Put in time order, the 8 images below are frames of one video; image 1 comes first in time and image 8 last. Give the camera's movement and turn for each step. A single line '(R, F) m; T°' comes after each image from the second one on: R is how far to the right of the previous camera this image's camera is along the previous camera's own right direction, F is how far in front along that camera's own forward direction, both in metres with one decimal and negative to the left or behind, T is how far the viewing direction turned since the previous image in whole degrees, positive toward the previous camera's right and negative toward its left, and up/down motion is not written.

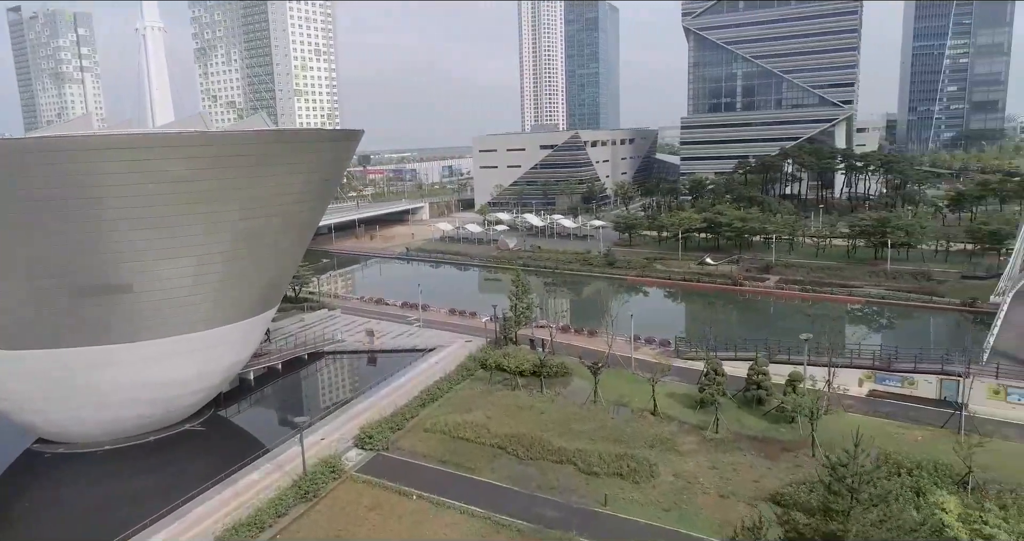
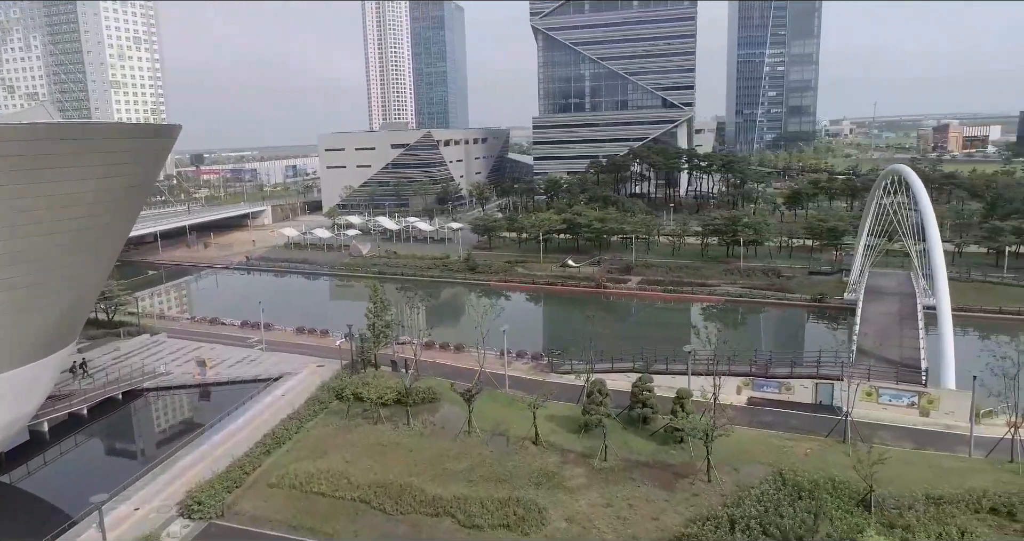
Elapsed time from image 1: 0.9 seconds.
(-0.1, +1.6) m; +12°
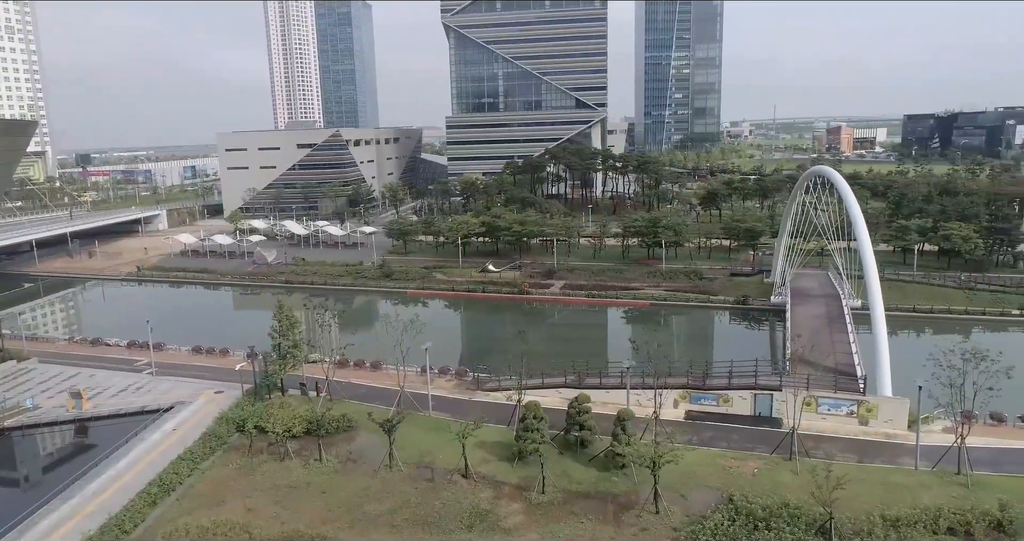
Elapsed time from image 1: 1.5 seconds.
(-0.1, +1.1) m; +7°
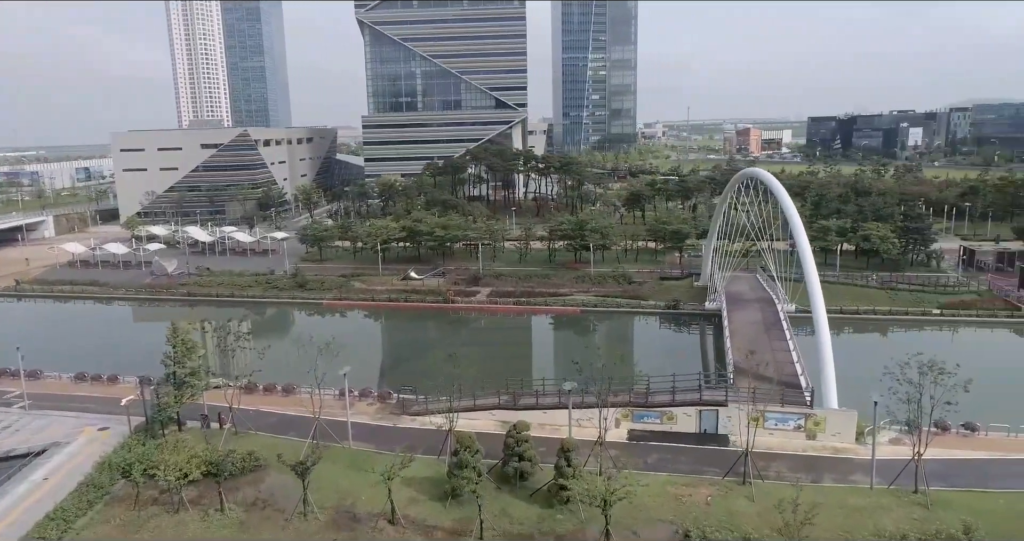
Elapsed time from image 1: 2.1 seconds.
(-0.1, +1.1) m; +6°
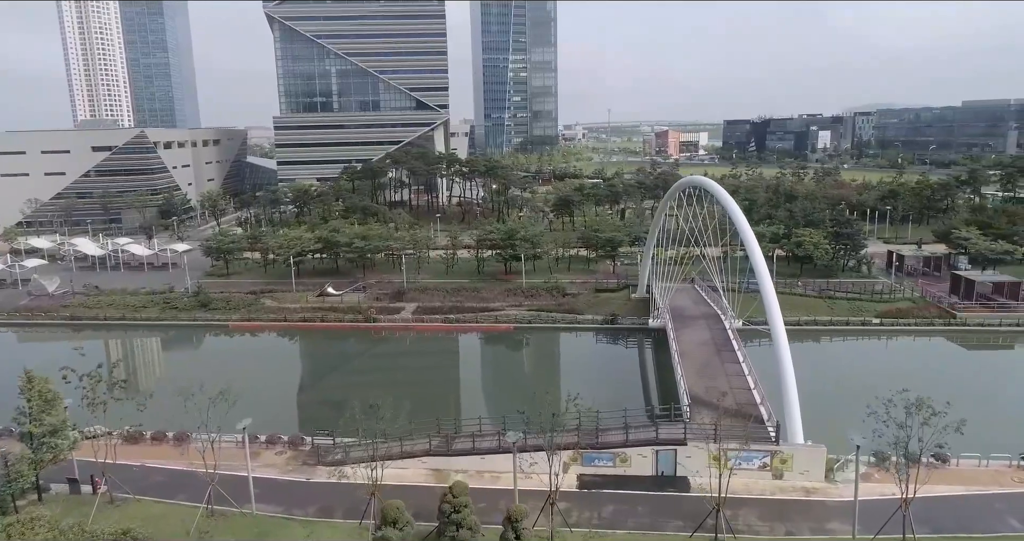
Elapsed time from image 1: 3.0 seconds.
(-0.1, +1.6) m; +6°
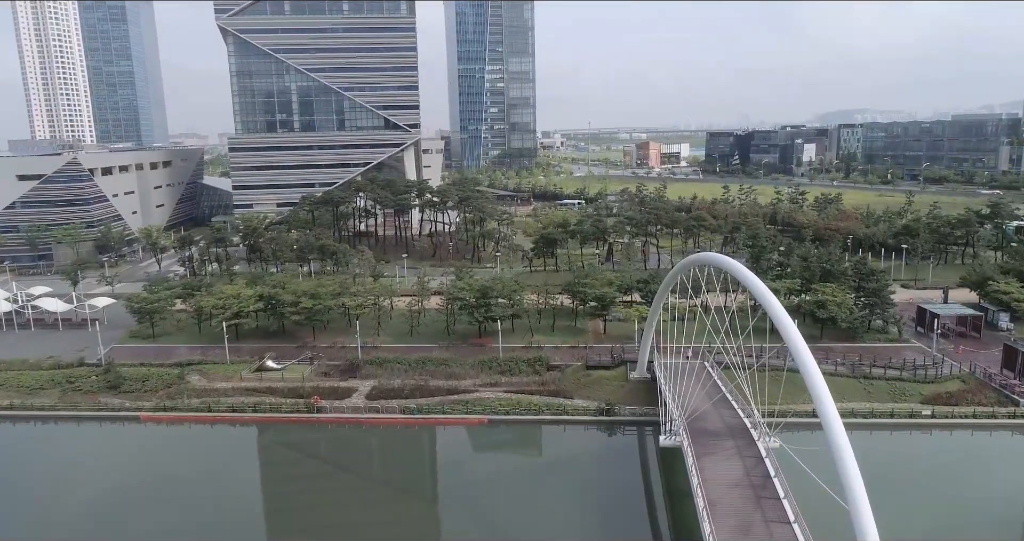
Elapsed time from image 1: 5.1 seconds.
(+0.1, +3.6) m; +2°
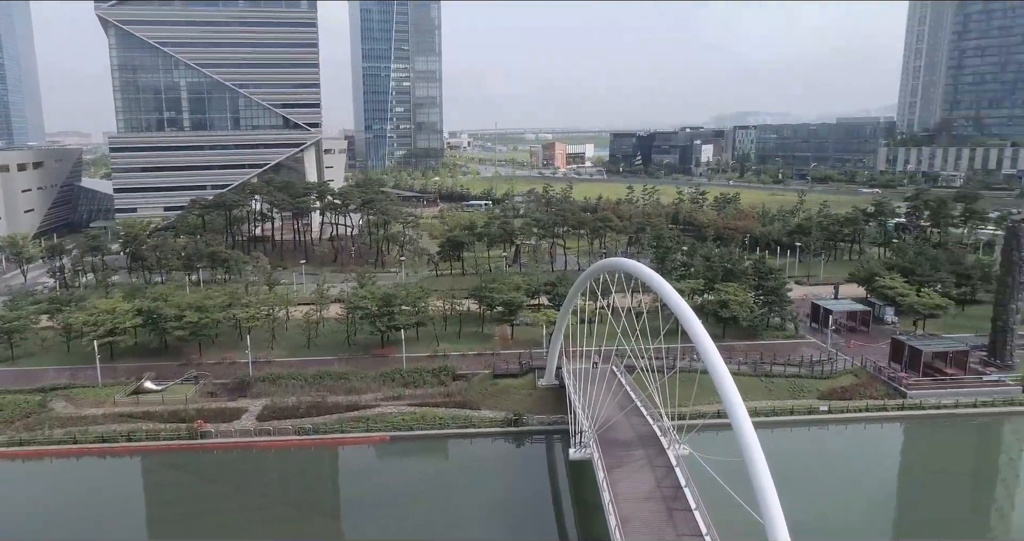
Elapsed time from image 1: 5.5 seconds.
(+0.2, +0.7) m; +7°
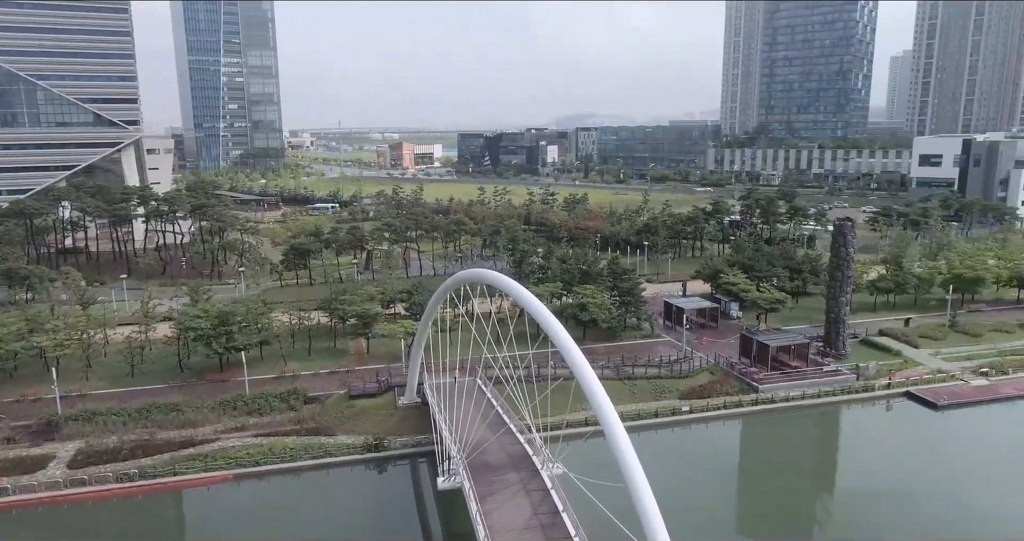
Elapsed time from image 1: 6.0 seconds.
(-0.1, +0.9) m; +12°
